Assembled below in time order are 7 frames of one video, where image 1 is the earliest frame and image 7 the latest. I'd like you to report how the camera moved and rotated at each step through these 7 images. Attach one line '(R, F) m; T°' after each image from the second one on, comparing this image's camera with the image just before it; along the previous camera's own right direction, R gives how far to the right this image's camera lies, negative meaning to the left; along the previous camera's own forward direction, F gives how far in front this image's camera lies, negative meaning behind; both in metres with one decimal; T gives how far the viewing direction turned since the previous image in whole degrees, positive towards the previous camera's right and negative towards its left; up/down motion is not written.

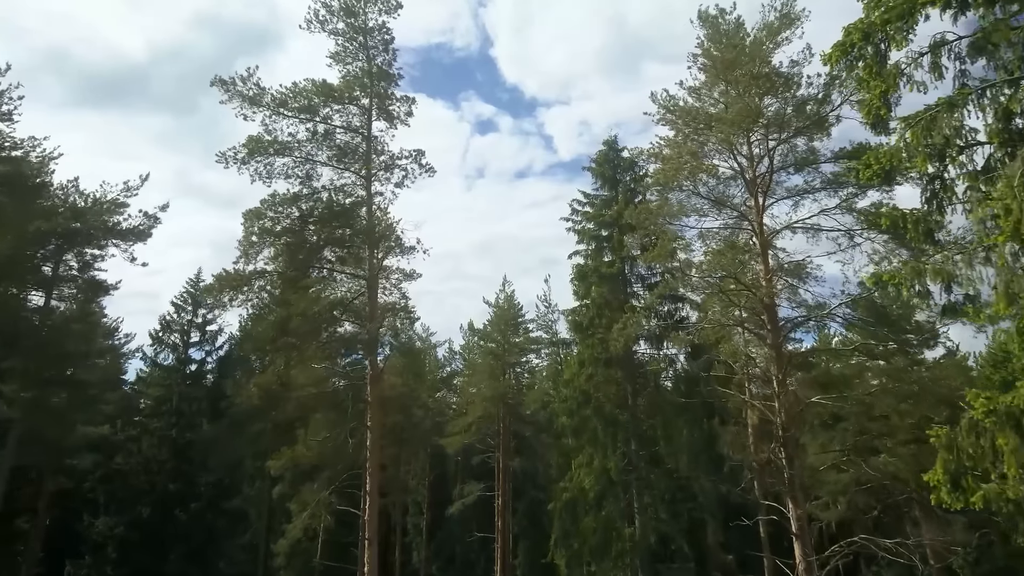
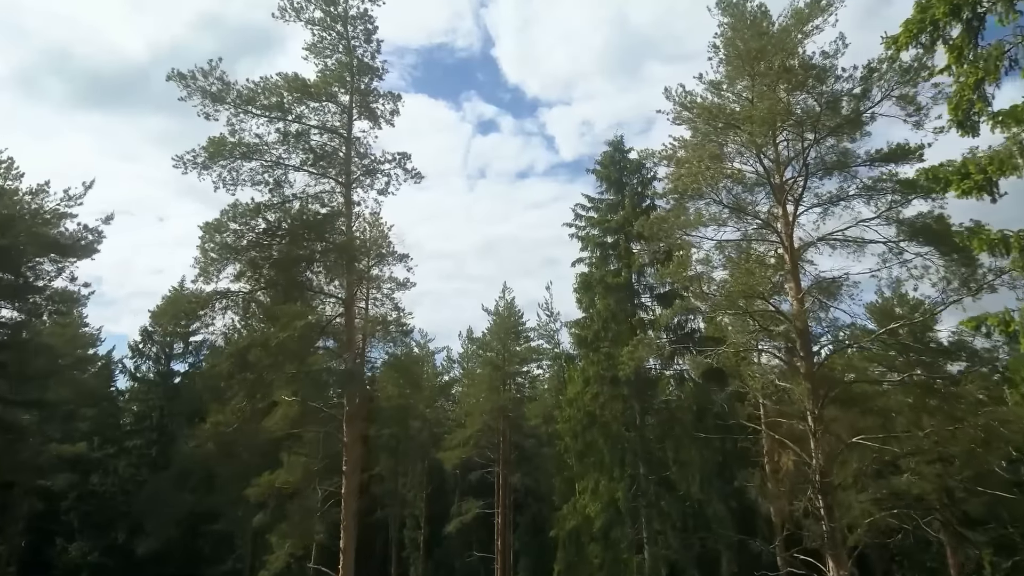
(+0.1, +1.6) m; 0°
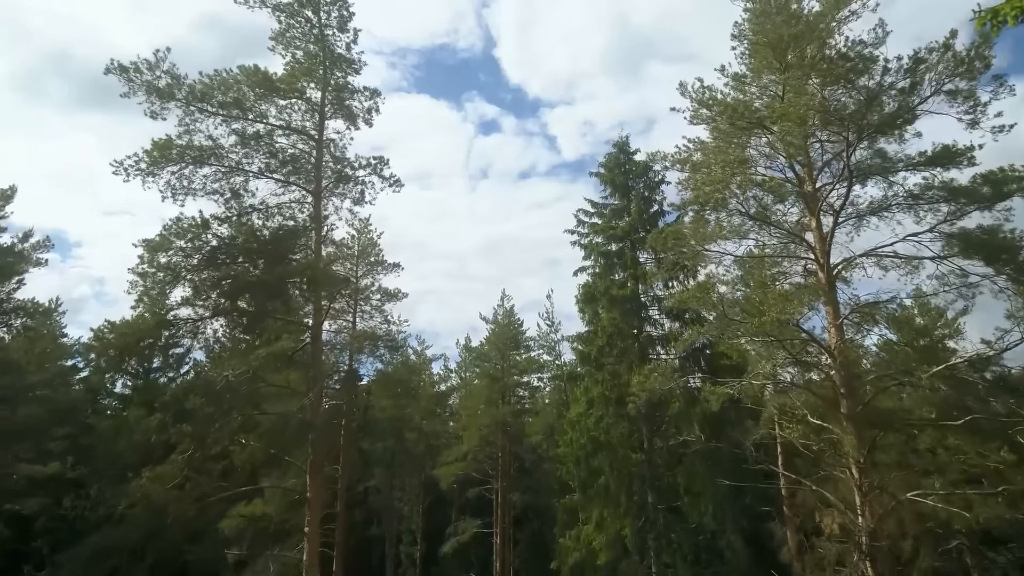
(+0.1, +1.6) m; 0°
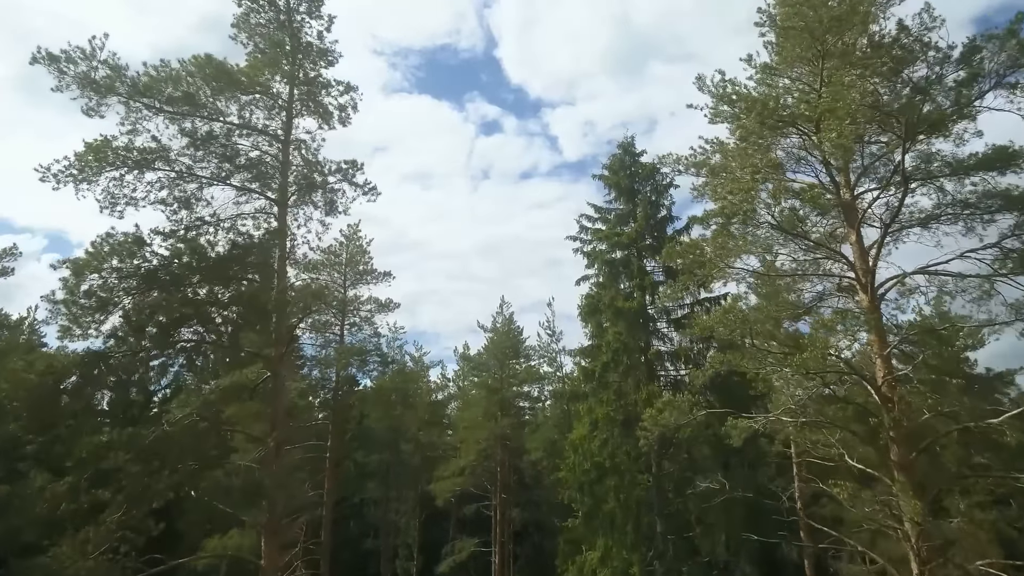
(+0.1, +1.4) m; 0°
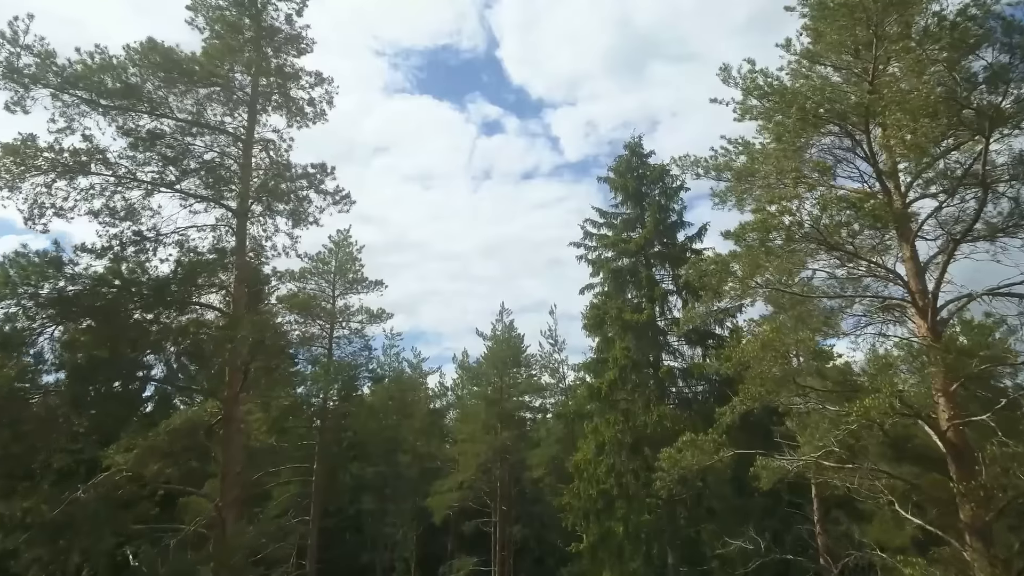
(0.0, +1.4) m; 0°
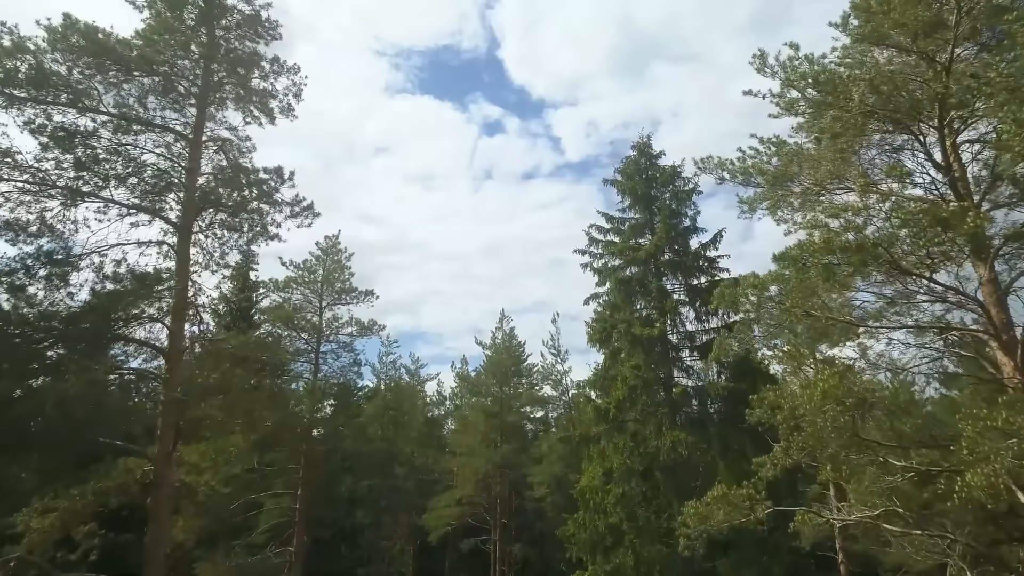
(0.0, +1.4) m; 0°
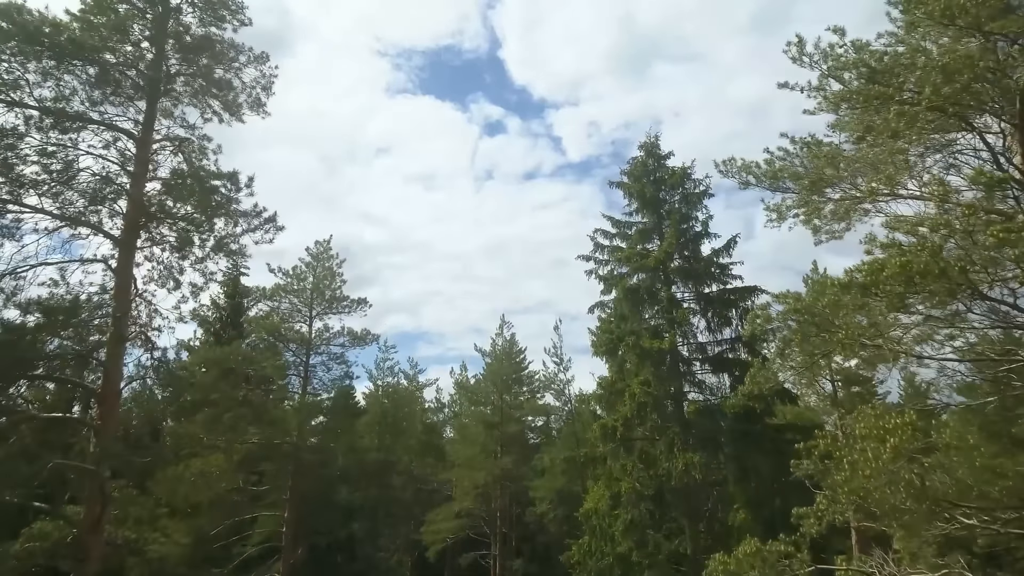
(0.0, +1.0) m; 0°
